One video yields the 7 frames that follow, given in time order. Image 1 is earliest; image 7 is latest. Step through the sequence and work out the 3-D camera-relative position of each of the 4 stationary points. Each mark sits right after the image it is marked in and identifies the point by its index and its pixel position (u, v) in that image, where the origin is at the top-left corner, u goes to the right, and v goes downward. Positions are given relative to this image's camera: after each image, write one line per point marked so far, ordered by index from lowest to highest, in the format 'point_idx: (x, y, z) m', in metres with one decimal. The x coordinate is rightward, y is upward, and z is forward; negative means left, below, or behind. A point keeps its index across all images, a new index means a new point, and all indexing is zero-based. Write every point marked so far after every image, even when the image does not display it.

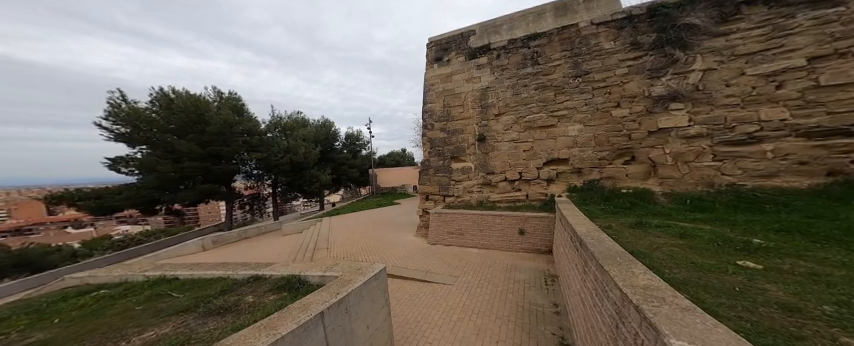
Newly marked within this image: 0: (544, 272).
0: (+2.3, -2.0, +5.0) m
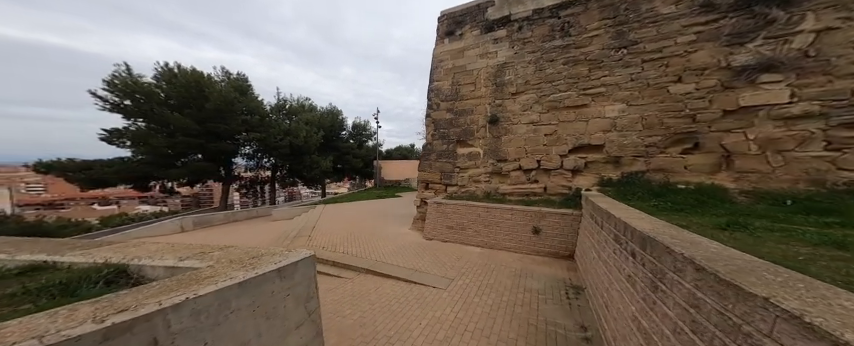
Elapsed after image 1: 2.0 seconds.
0: (+2.1, -1.7, +3.9) m
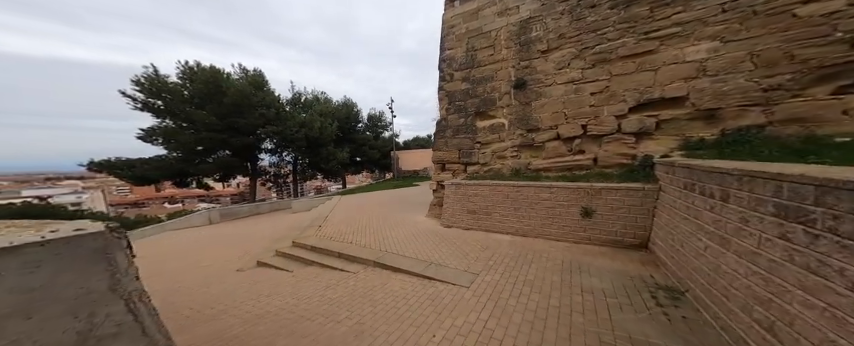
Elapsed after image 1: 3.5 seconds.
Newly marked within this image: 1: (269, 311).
0: (+2.4, -1.2, +2.8) m
1: (-2.1, -1.8, +3.2) m
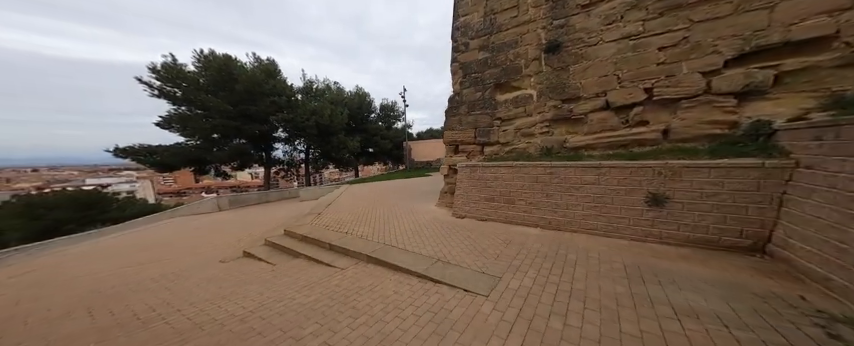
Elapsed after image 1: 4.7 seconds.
0: (+2.4, -0.9, +1.7) m
1: (-2.1, -1.4, +2.4) m
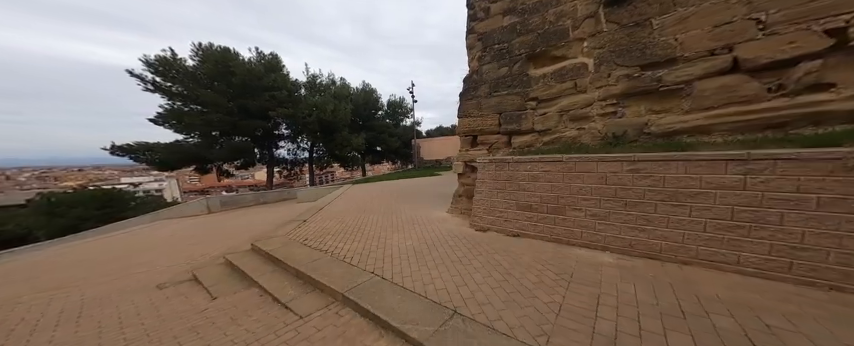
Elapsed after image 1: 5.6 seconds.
0: (+2.6, -0.9, +0.4) m
1: (-1.9, -1.3, +1.0) m
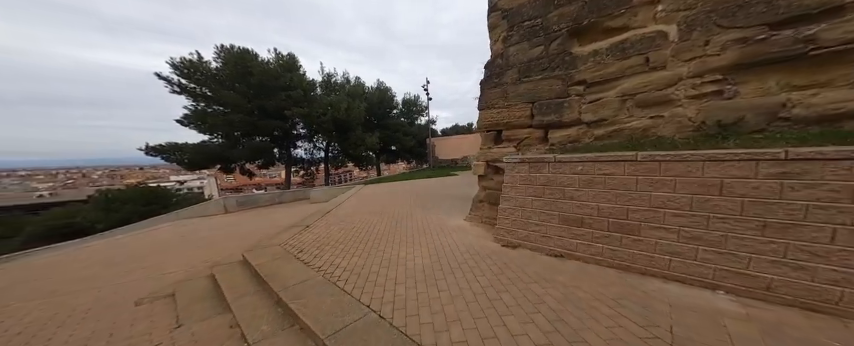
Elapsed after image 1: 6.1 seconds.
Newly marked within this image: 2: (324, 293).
0: (+2.6, -1.0, -0.5) m
1: (-1.8, -1.4, +0.3) m
2: (-1.1, -1.2, +2.4) m
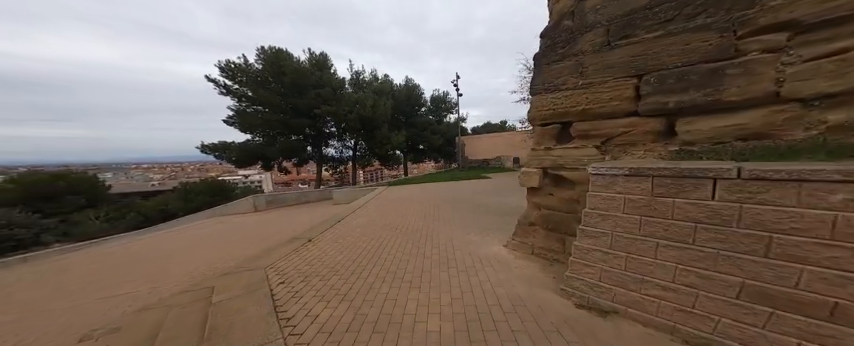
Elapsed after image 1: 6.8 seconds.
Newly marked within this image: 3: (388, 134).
0: (+2.4, -1.2, -2.2) m
1: (-1.9, -1.5, -0.8) m
2: (-0.9, -1.3, +1.1) m
3: (-3.8, +3.3, +20.3) m
